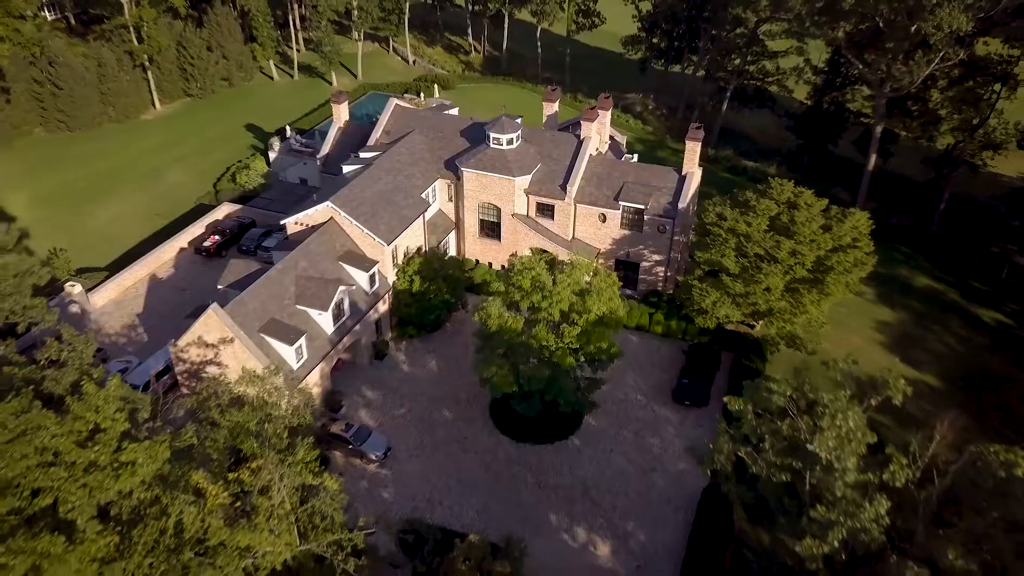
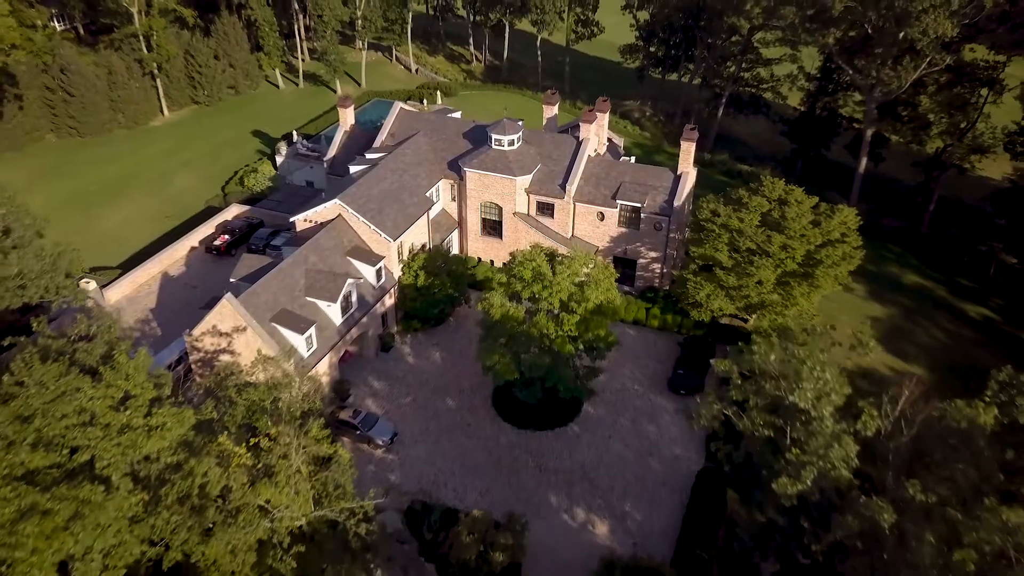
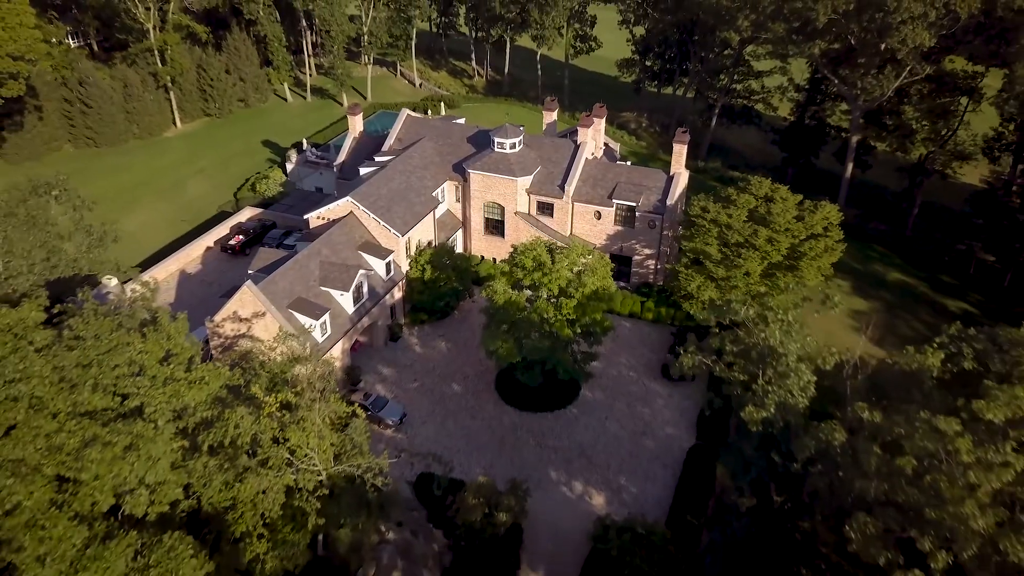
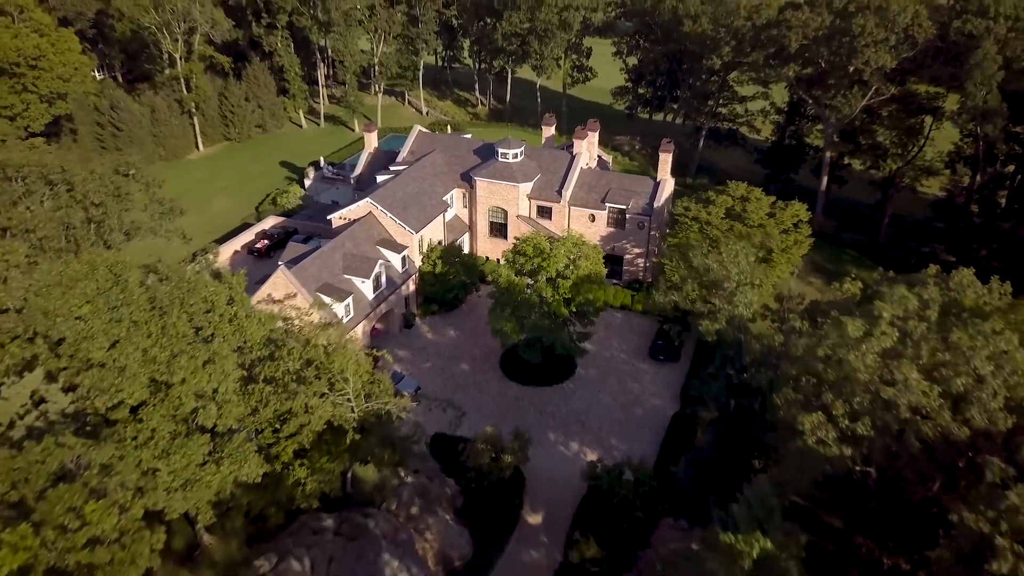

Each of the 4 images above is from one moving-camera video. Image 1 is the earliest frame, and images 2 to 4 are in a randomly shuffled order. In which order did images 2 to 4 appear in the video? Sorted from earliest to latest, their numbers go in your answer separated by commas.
2, 3, 4
